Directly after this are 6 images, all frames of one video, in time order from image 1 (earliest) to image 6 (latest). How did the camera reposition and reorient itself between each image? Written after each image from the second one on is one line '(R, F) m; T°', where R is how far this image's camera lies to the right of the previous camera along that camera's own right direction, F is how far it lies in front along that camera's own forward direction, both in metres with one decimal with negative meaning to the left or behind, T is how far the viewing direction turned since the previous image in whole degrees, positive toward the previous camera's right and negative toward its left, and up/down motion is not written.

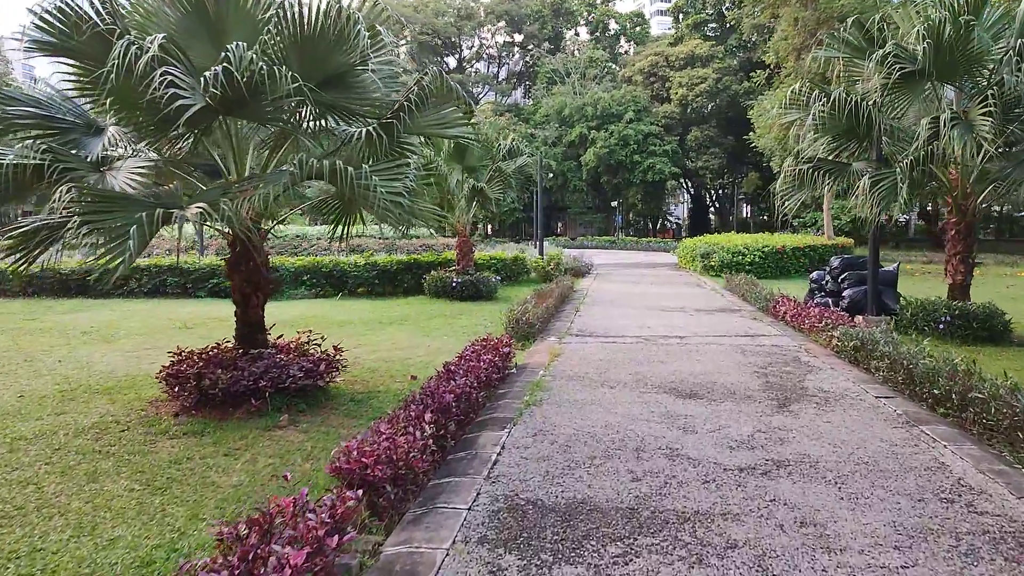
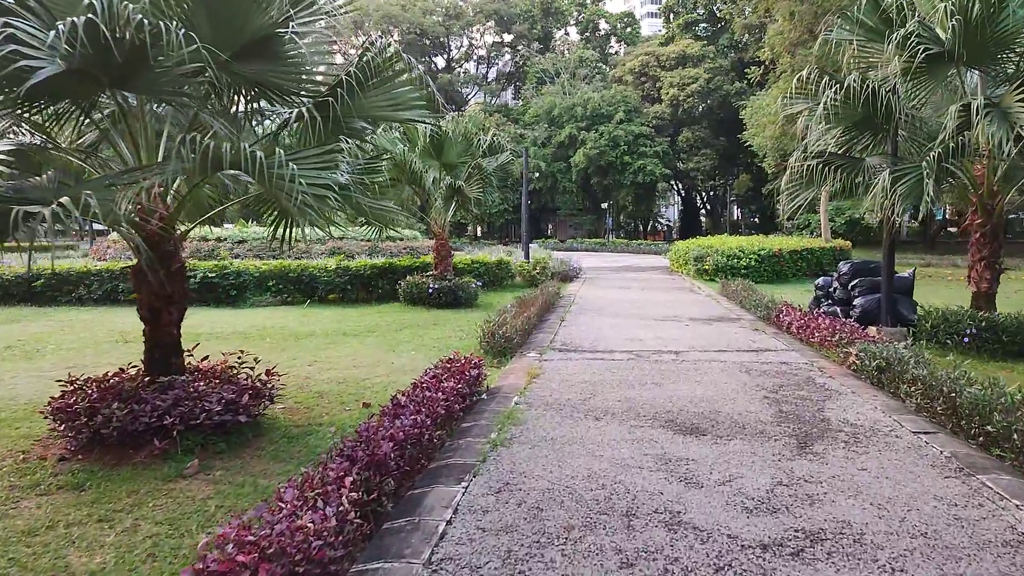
(+0.1, +0.7) m; +1°
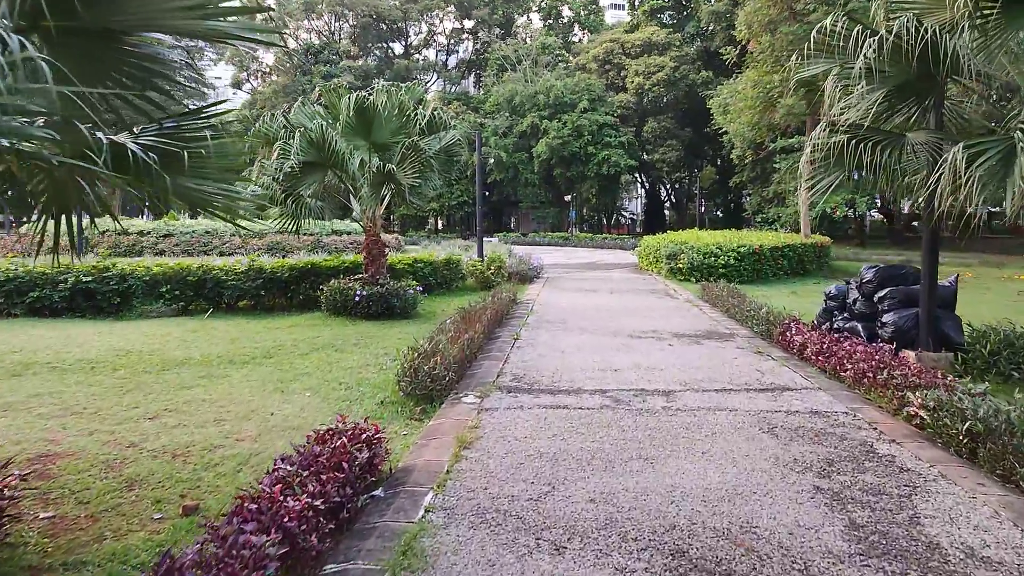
(+0.2, +1.5) m; +3°
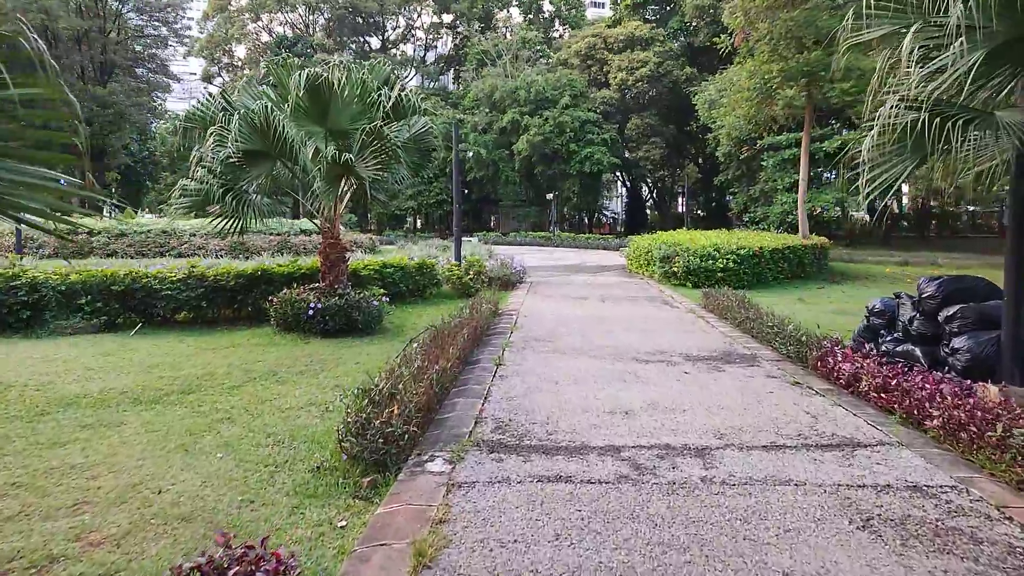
(0.0, +1.0) m; +2°
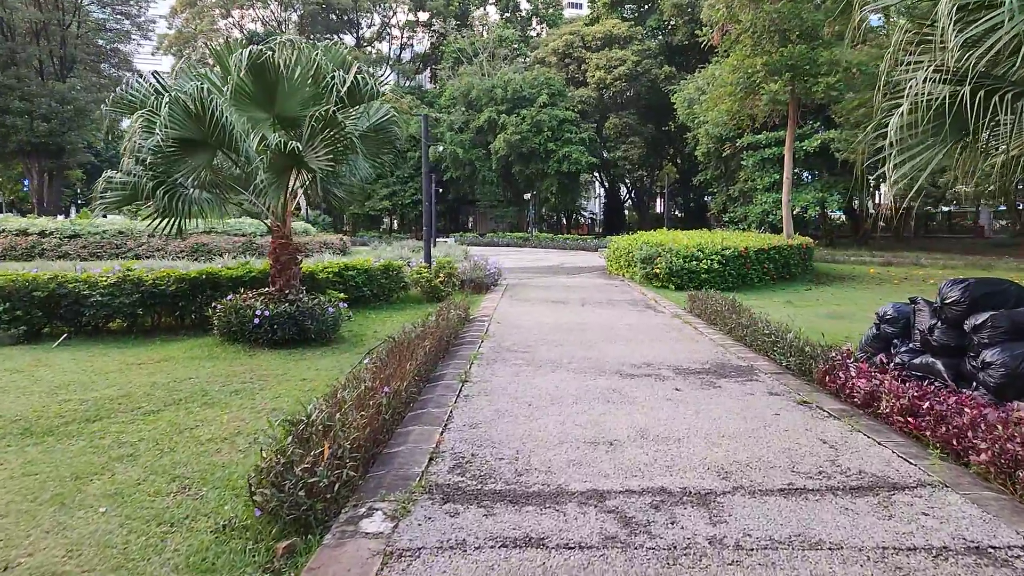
(+0.1, +0.6) m; +2°
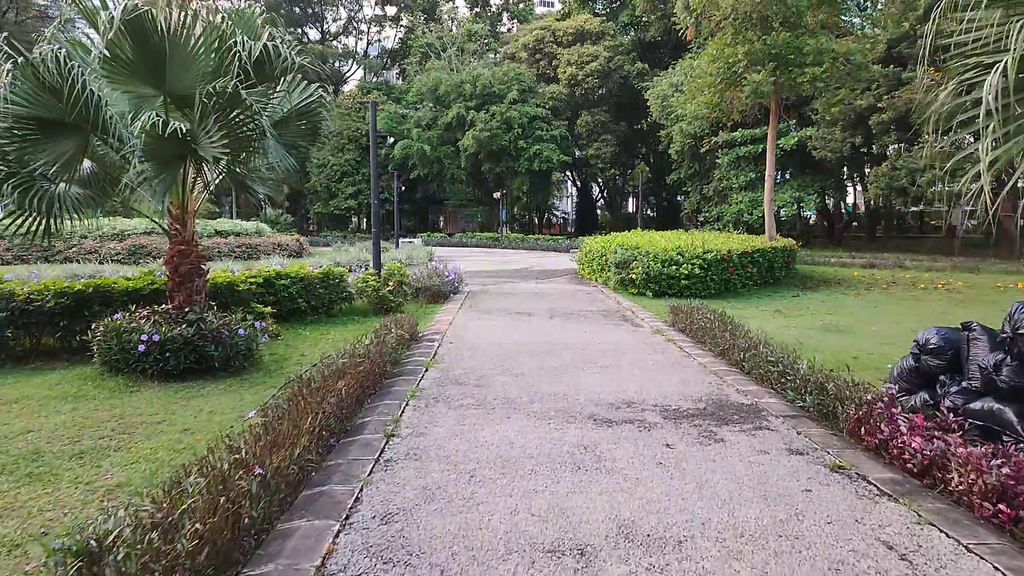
(+0.2, +1.0) m; +2°
